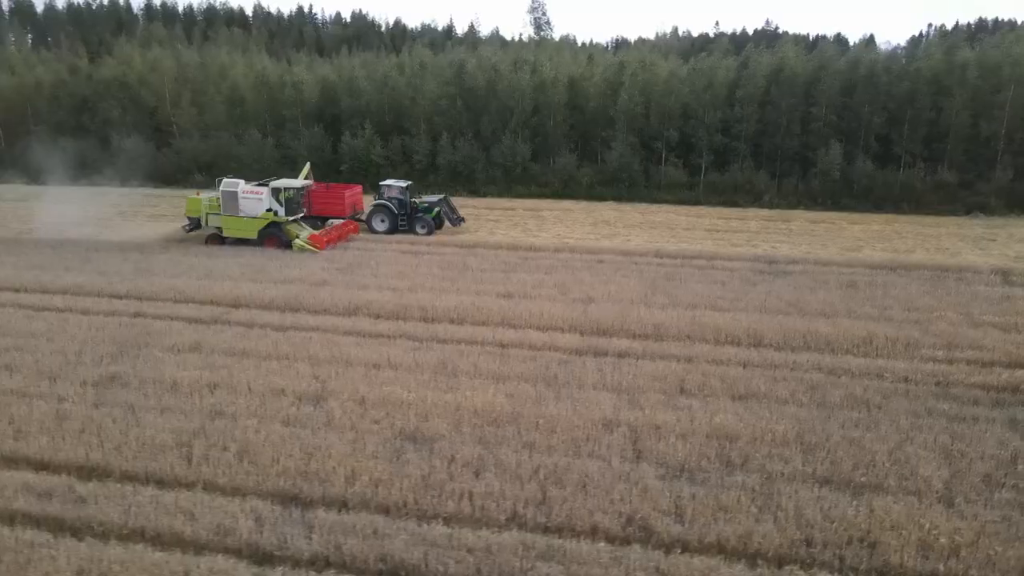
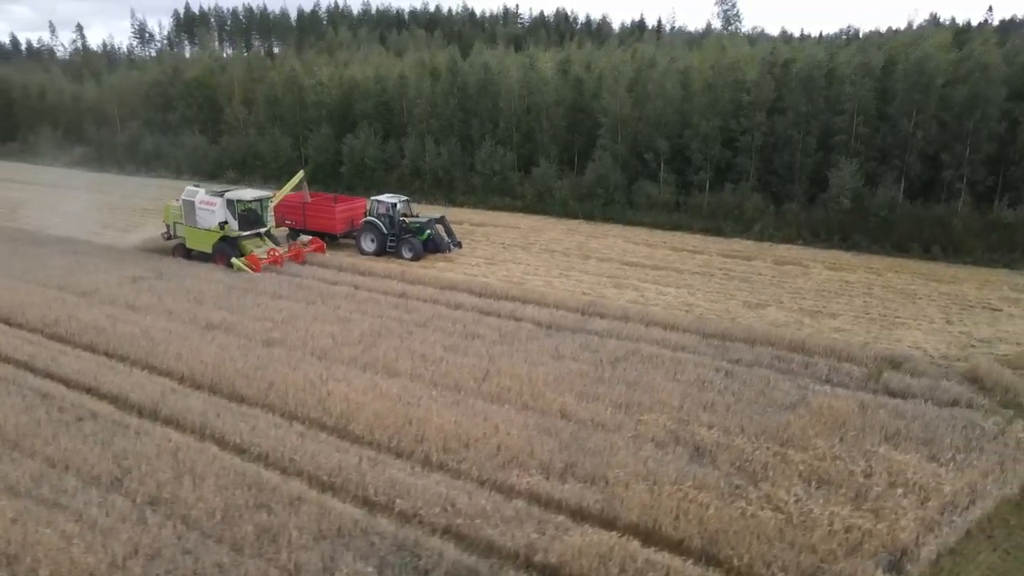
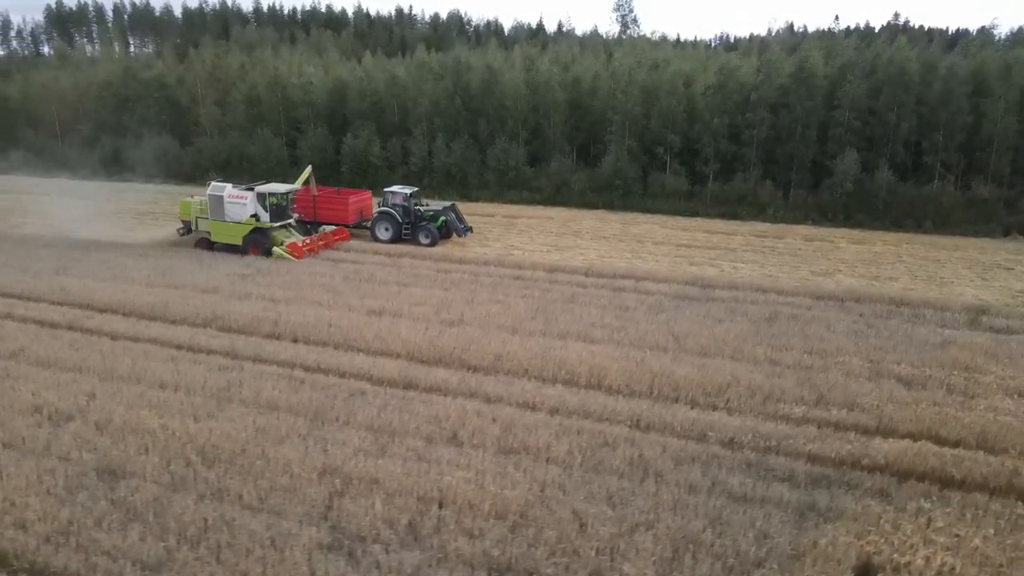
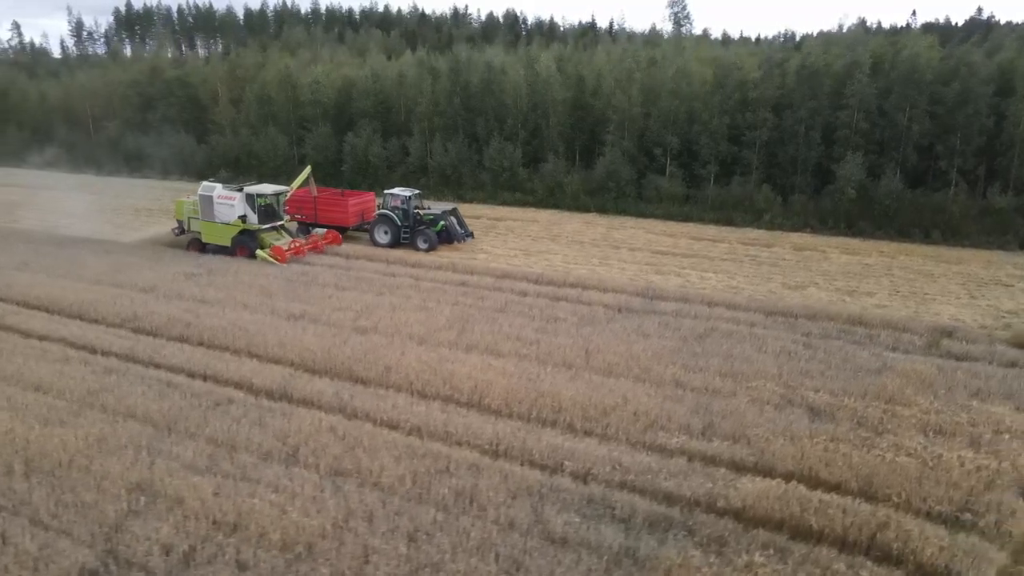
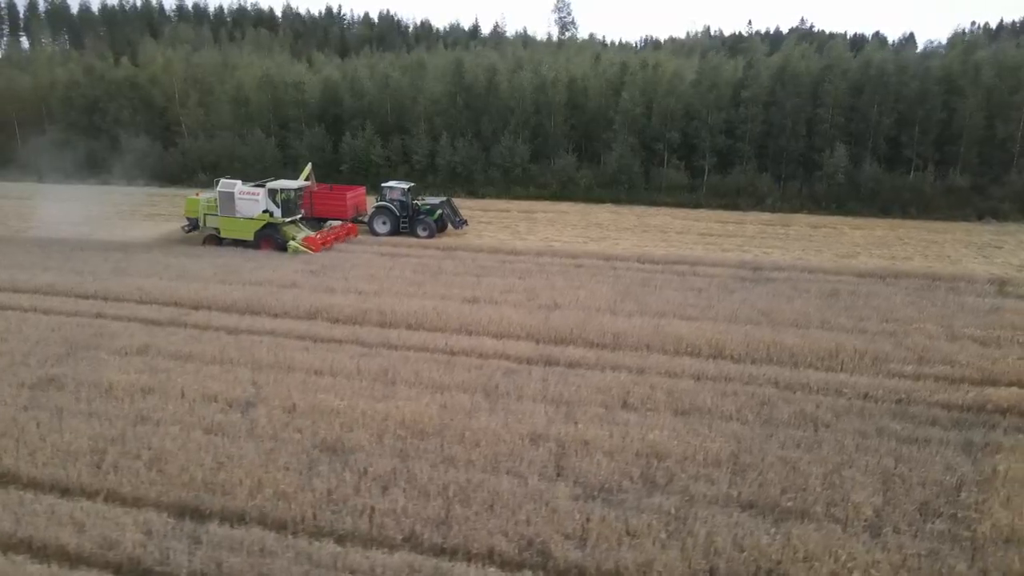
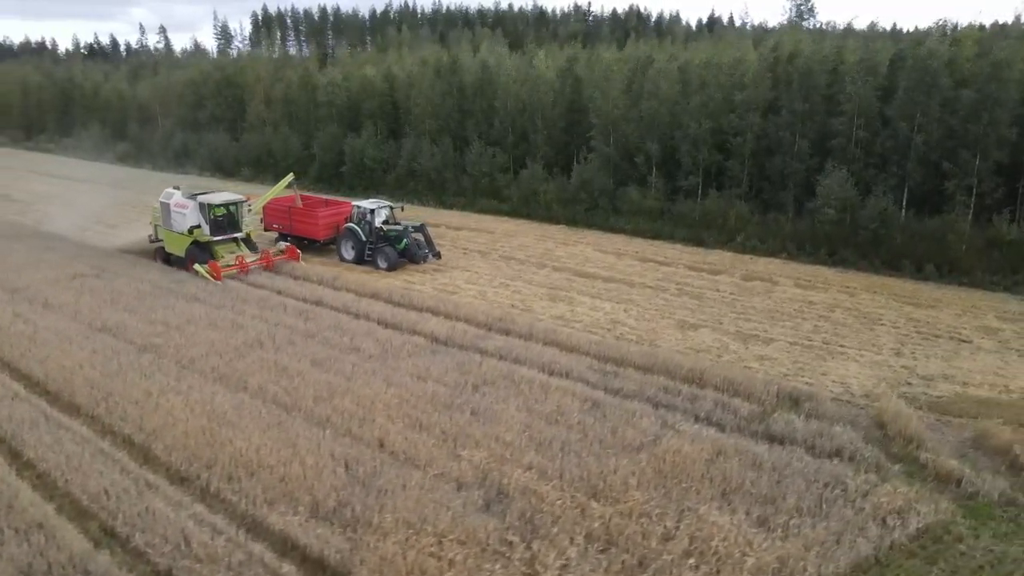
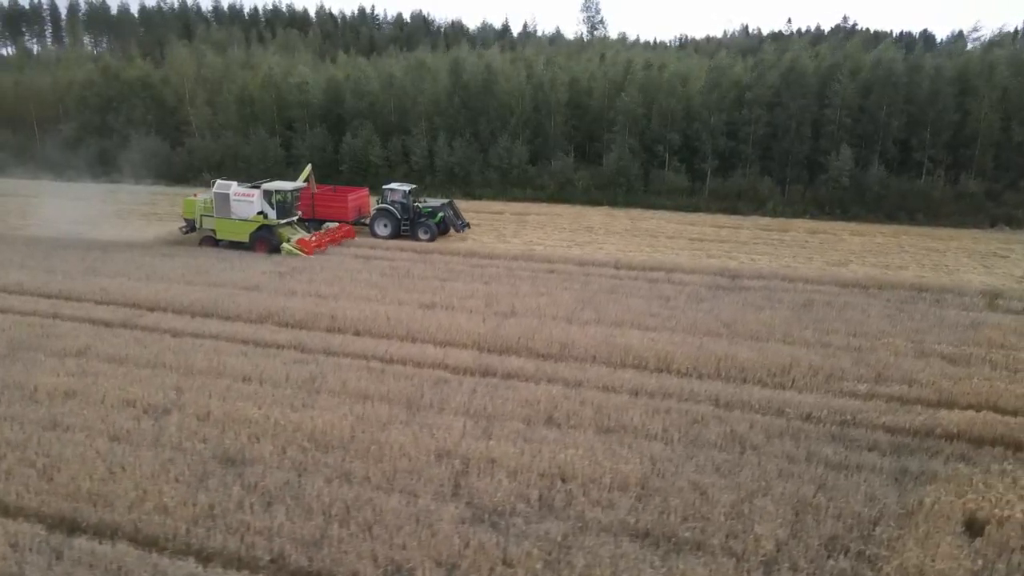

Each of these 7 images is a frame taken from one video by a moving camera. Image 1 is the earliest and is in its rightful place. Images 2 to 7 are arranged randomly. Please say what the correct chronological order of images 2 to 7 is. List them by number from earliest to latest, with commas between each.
5, 7, 3, 4, 2, 6
